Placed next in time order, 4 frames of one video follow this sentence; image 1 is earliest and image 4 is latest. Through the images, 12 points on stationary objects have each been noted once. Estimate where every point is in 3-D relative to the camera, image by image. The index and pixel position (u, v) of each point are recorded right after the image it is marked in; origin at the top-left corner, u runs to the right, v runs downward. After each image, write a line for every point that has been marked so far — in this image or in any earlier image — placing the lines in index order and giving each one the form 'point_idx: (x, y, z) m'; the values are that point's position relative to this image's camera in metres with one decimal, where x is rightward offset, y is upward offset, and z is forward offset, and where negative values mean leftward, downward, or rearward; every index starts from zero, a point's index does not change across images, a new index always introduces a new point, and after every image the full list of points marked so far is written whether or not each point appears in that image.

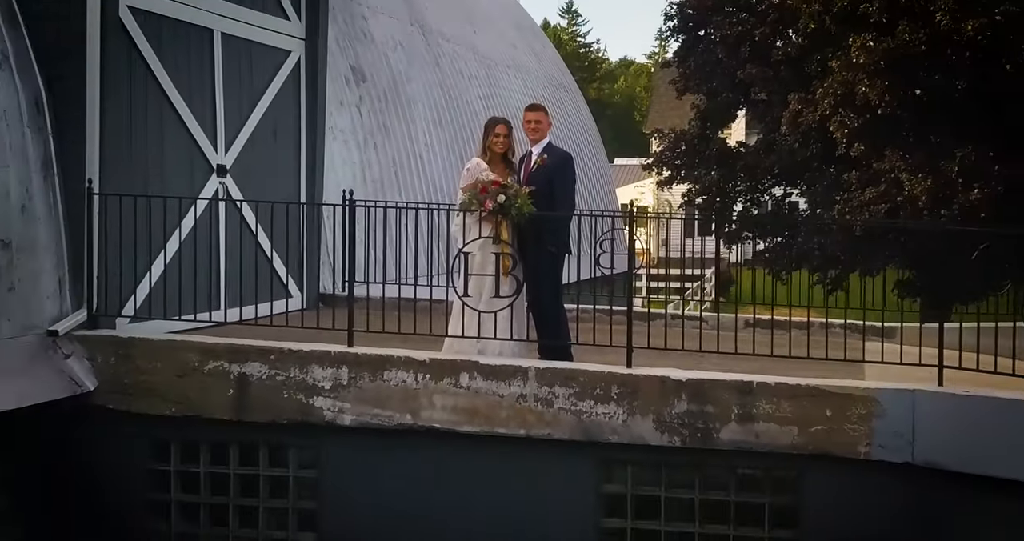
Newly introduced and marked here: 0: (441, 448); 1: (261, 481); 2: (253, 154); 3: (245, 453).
0: (-0.4, -1.1, +5.4) m
1: (-1.6, -1.3, +5.7) m
2: (-2.1, +0.9, +7.5) m
3: (-1.7, -1.1, +5.8) m
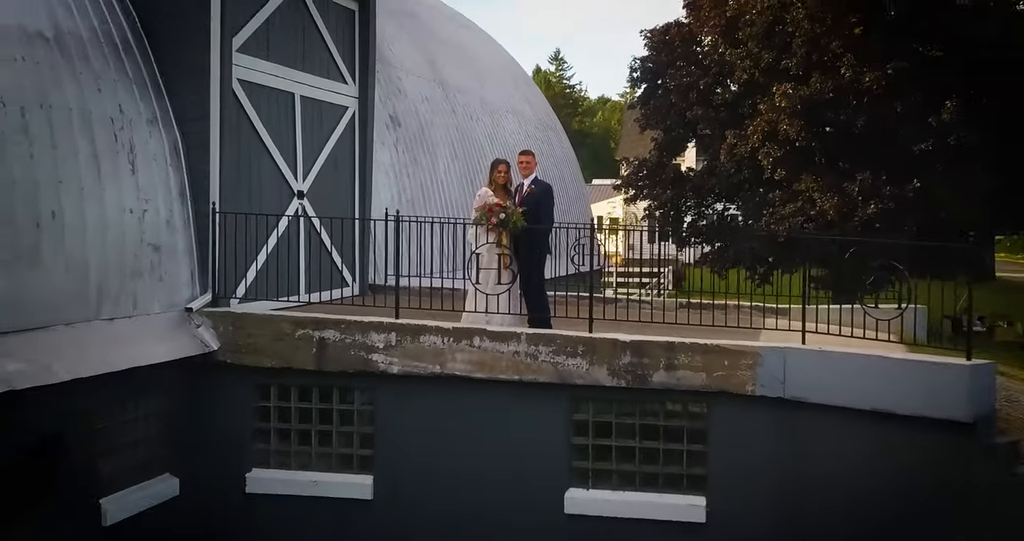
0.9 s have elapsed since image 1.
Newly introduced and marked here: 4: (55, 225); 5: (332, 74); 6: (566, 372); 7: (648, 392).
0: (-0.4, -1.0, +7.8) m
1: (-1.6, -1.2, +8.1) m
2: (-2.1, +0.9, +9.9) m
3: (-1.7, -1.0, +8.2) m
4: (-3.5, +0.3, +6.9) m
5: (-2.0, +2.2, +10.1) m
6: (+0.5, -0.8, +7.5) m
7: (+1.1, -1.0, +7.5) m
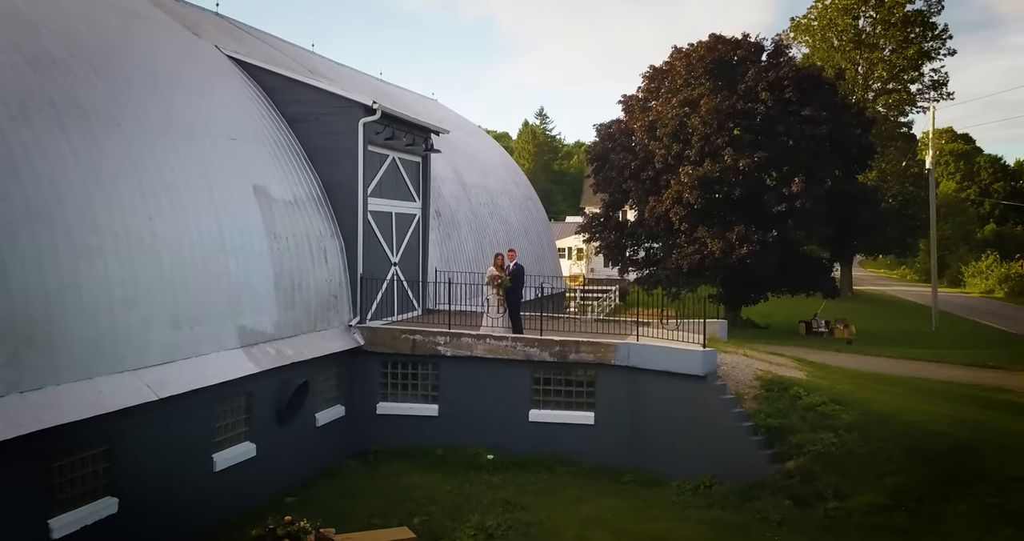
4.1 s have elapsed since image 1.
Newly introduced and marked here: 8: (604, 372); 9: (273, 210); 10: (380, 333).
0: (-0.6, -1.7, +16.4) m
1: (-1.7, -1.9, +16.7) m
2: (-2.3, +0.3, +18.5) m
3: (-1.8, -1.7, +16.8) m
4: (-3.6, -0.3, +15.5) m
5: (-2.2, +1.5, +18.7) m
6: (+0.3, -1.5, +16.1) m
7: (+1.0, -1.7, +16.1) m
8: (+1.6, -1.8, +15.9) m
9: (-4.0, +1.0, +15.3) m
10: (-2.5, -1.2, +16.6) m
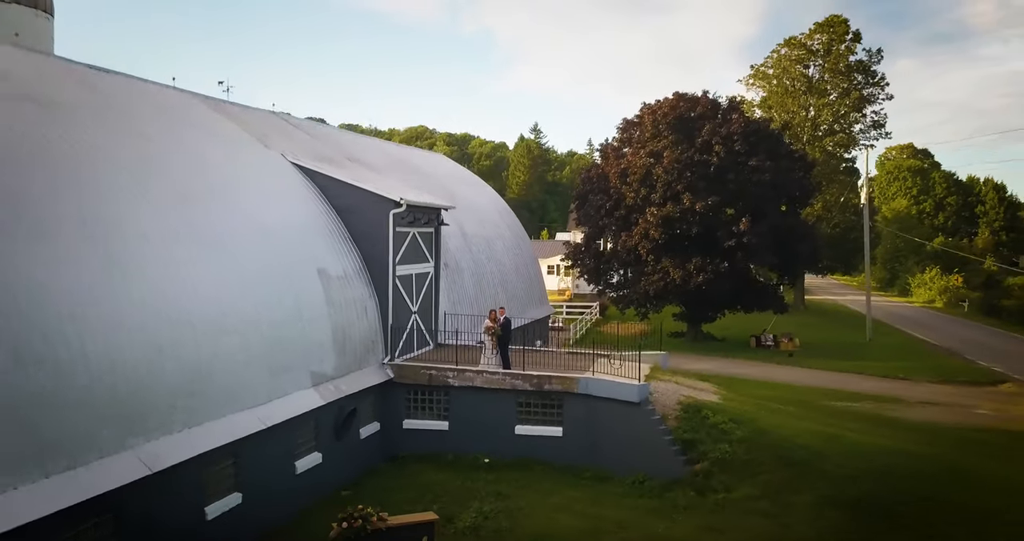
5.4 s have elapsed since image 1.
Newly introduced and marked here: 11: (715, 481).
0: (-0.8, -3.0, +22.3) m
1: (-2.0, -3.2, +22.6) m
2: (-2.5, -1.0, +24.4) m
3: (-2.1, -3.0, +22.7) m
4: (-3.9, -1.6, +21.4) m
5: (-2.4, +0.3, +24.6) m
6: (+0.1, -2.8, +22.0) m
7: (+0.8, -3.0, +22.0) m
8: (+1.4, -3.1, +21.8) m
9: (-4.3, -0.3, +21.2) m
10: (-2.7, -2.5, +22.5) m
11: (+4.5, -4.6, +19.8) m
